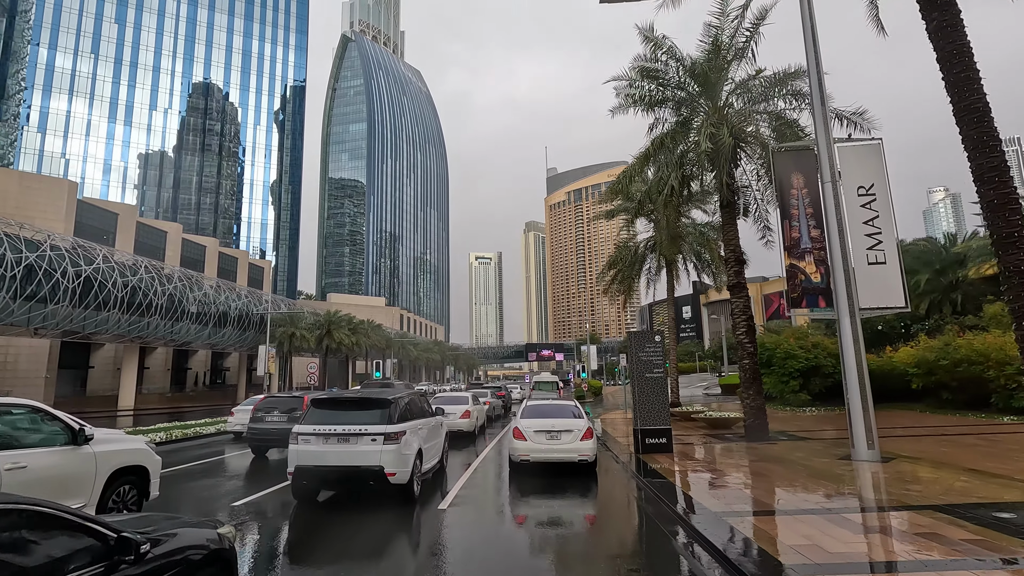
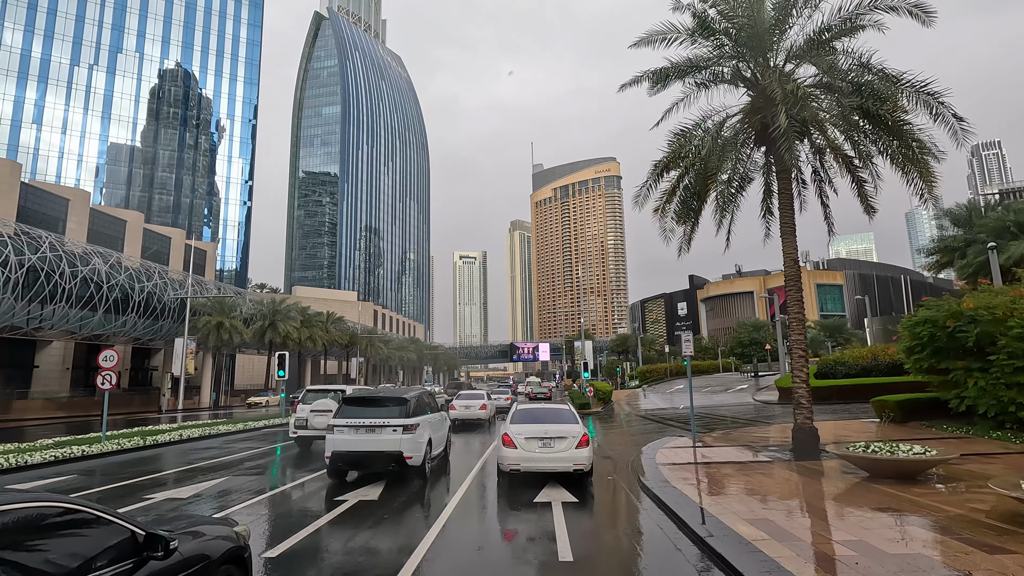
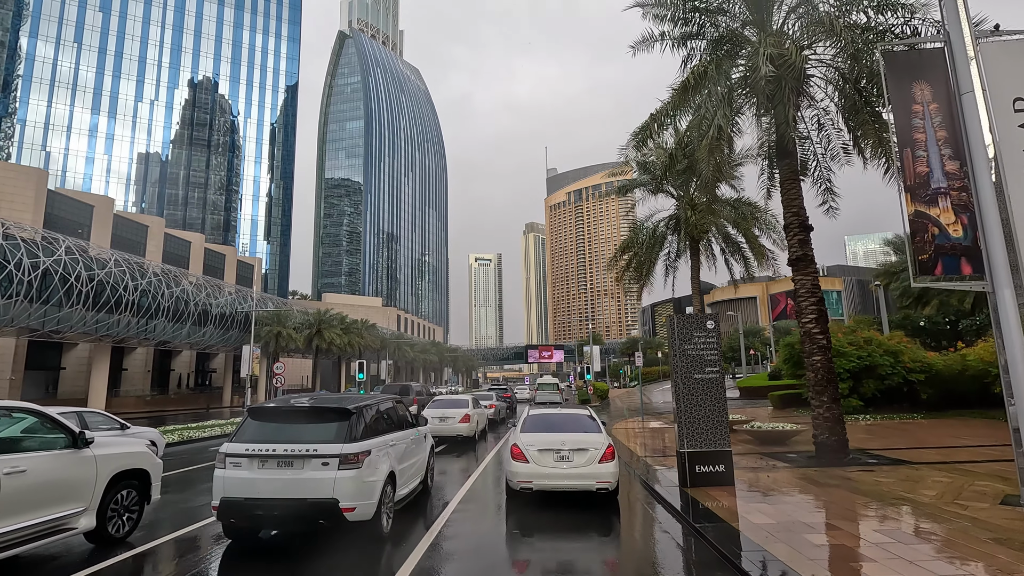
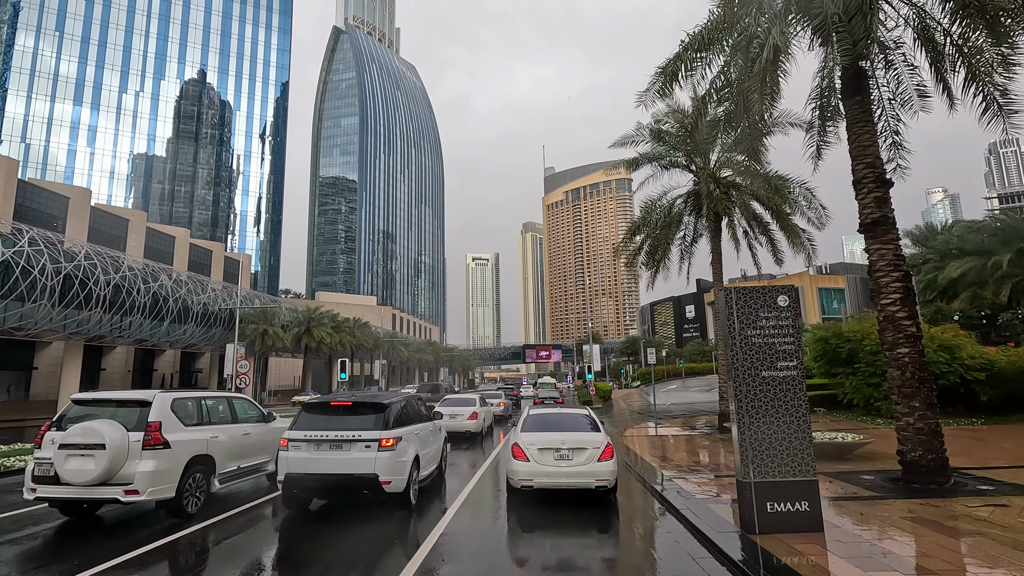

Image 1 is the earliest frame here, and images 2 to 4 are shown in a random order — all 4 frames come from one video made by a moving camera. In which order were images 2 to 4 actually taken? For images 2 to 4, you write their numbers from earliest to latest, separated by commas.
3, 4, 2
